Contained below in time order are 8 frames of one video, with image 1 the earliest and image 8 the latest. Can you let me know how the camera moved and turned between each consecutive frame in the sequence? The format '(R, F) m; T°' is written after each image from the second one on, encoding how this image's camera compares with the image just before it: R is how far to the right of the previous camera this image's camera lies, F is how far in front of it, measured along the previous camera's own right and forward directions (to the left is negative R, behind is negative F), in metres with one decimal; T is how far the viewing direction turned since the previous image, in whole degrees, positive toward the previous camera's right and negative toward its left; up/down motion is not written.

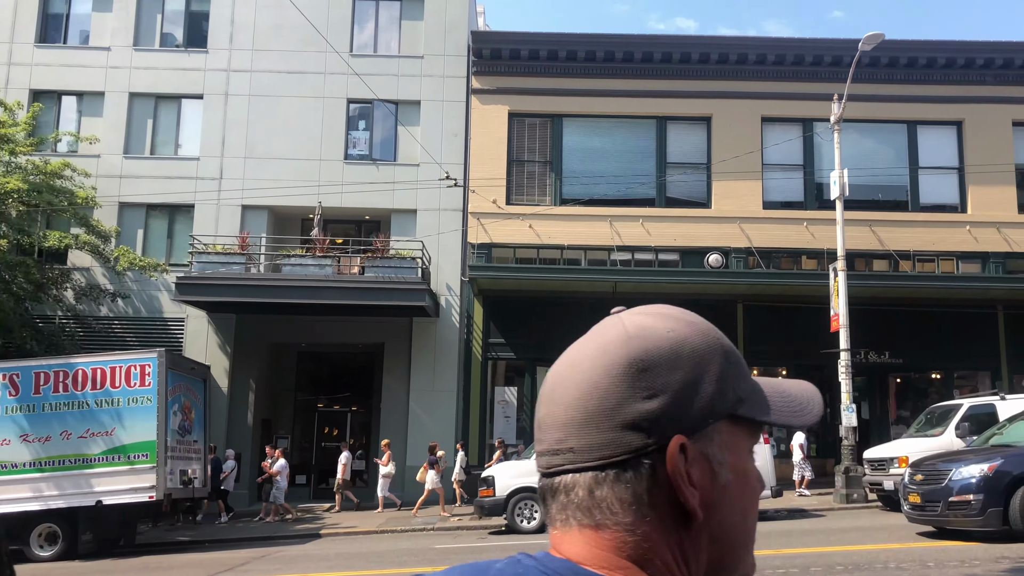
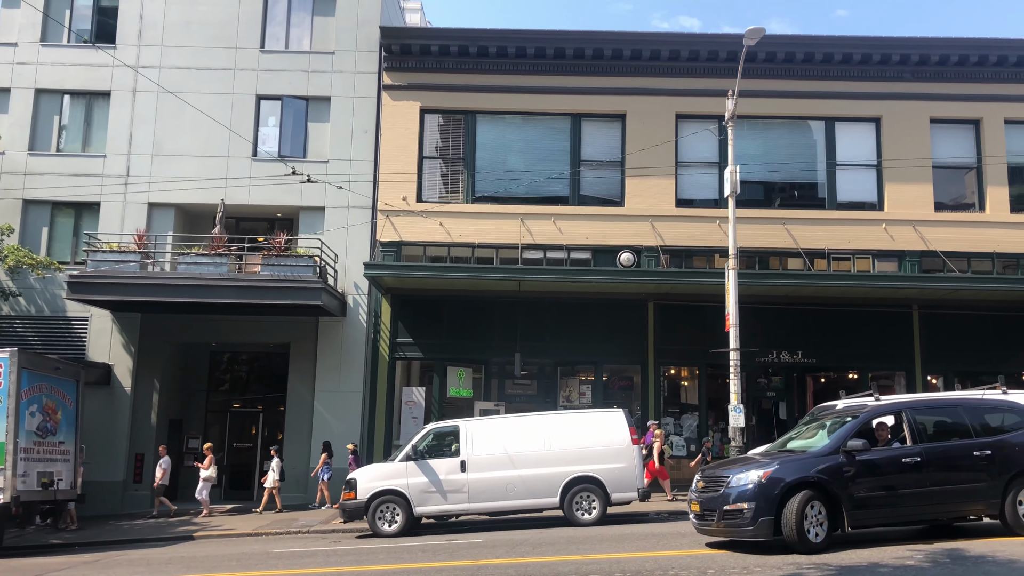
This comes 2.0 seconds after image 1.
(+1.9, +0.2) m; 0°
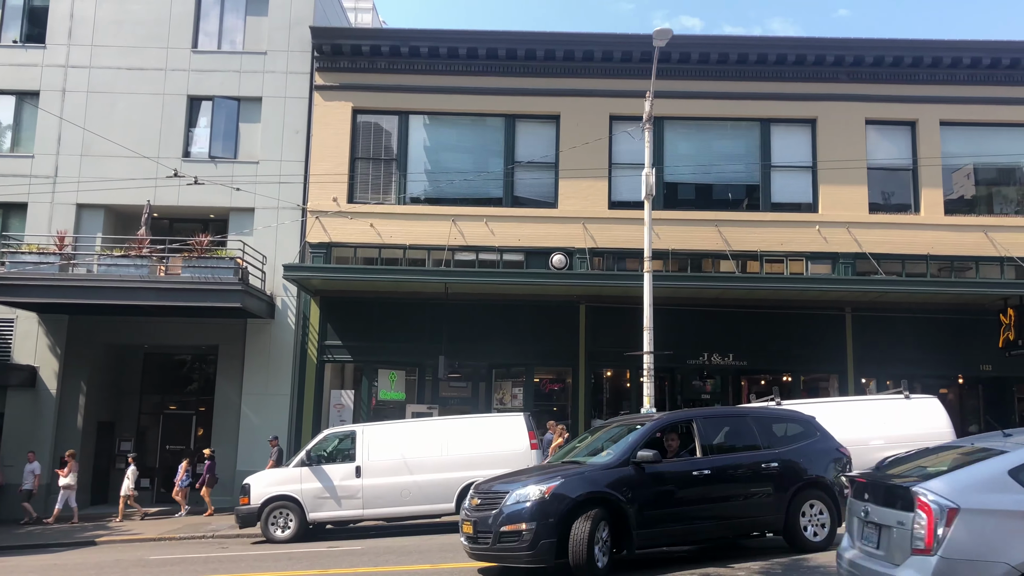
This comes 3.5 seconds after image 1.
(+1.4, +0.1) m; 0°
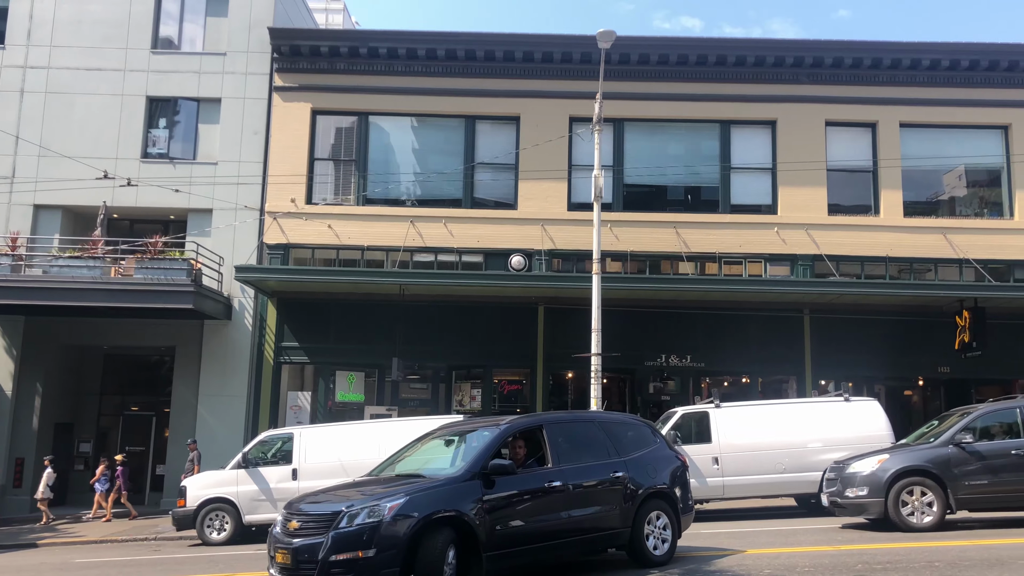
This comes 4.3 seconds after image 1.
(+0.8, 0.0) m; 0°
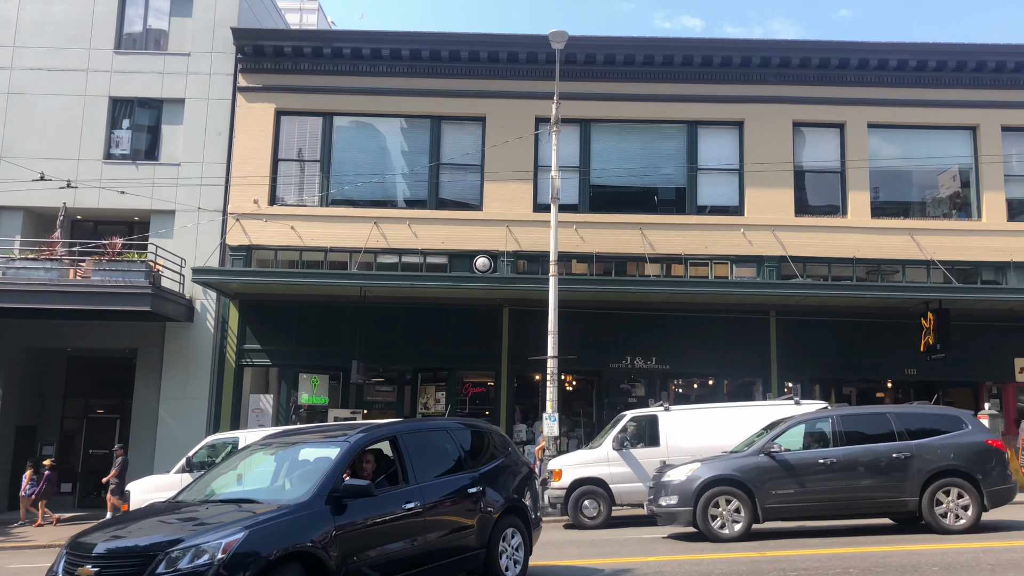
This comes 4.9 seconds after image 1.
(+0.7, +0.1) m; 0°
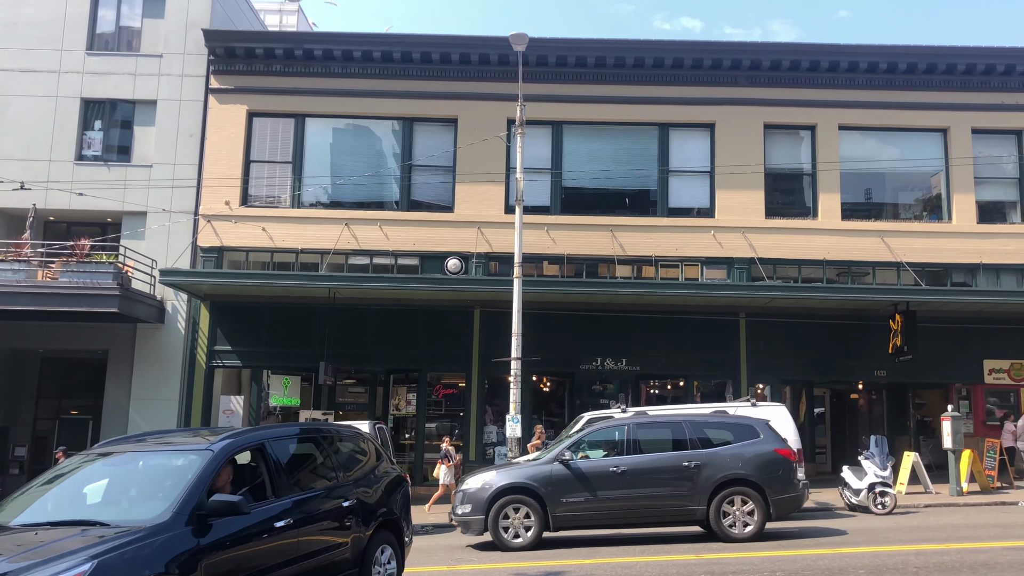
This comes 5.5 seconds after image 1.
(+0.6, 0.0) m; 0°
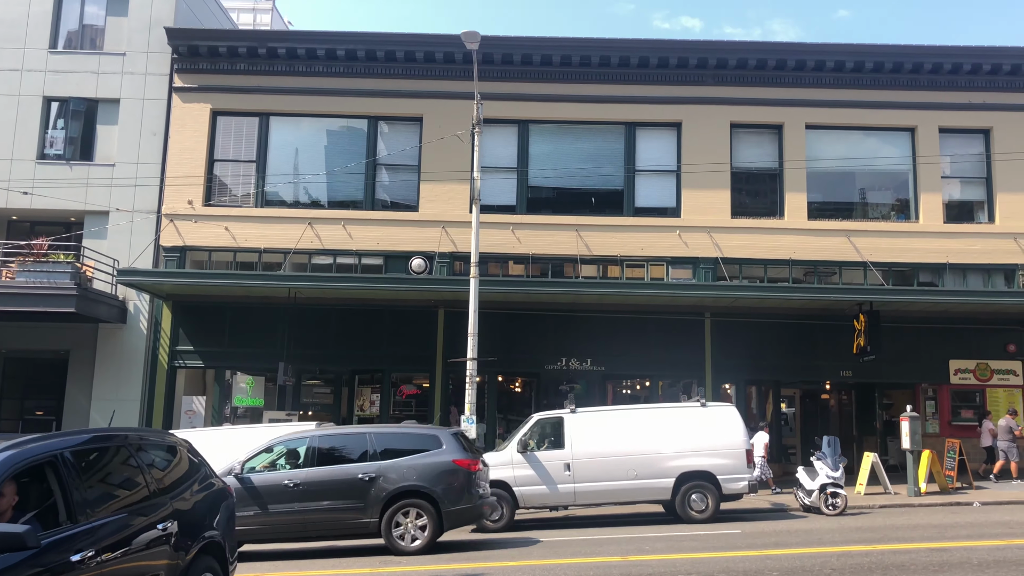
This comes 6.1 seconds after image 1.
(+0.7, +0.1) m; 0°
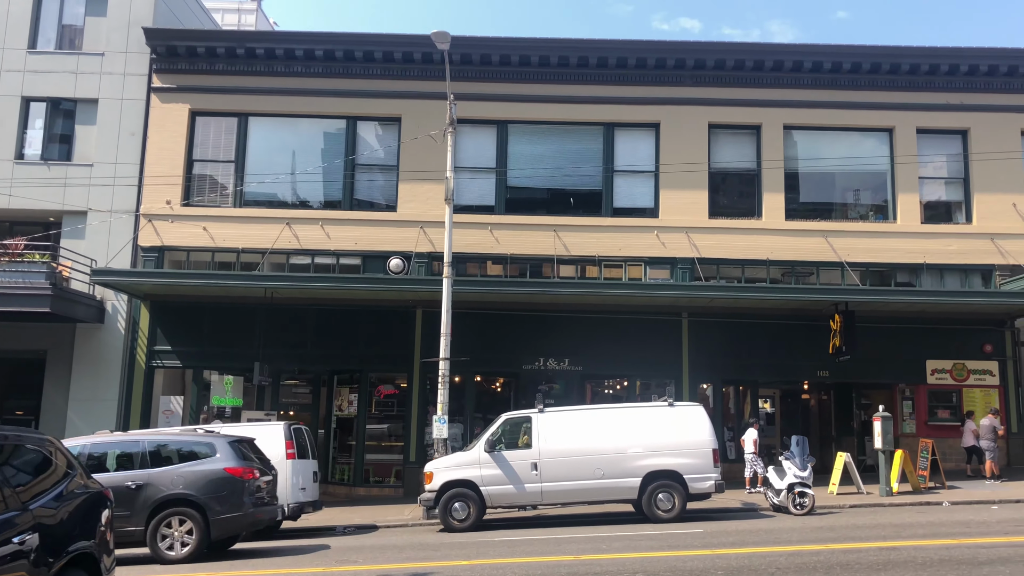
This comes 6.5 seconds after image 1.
(+0.4, 0.0) m; 0°
